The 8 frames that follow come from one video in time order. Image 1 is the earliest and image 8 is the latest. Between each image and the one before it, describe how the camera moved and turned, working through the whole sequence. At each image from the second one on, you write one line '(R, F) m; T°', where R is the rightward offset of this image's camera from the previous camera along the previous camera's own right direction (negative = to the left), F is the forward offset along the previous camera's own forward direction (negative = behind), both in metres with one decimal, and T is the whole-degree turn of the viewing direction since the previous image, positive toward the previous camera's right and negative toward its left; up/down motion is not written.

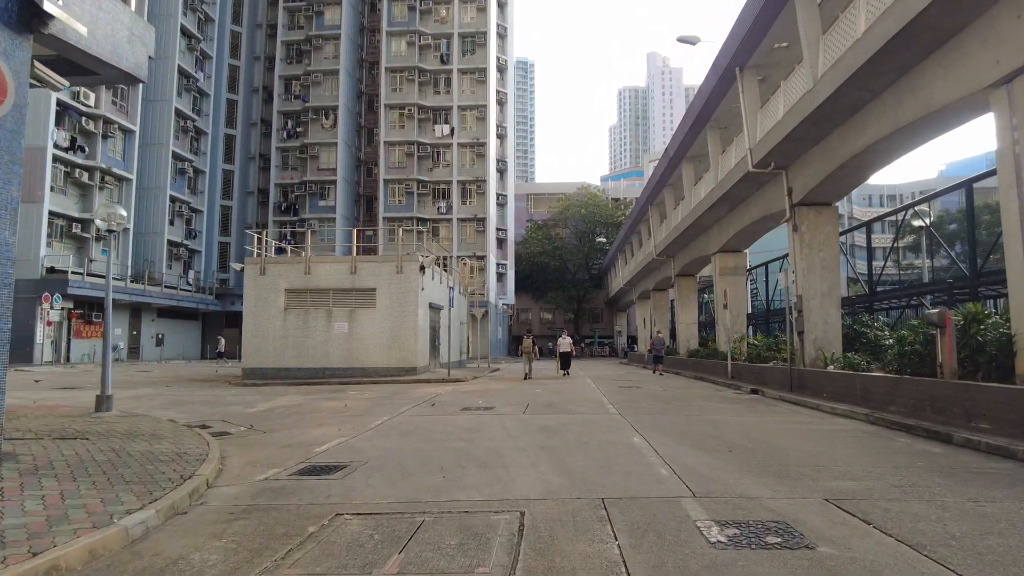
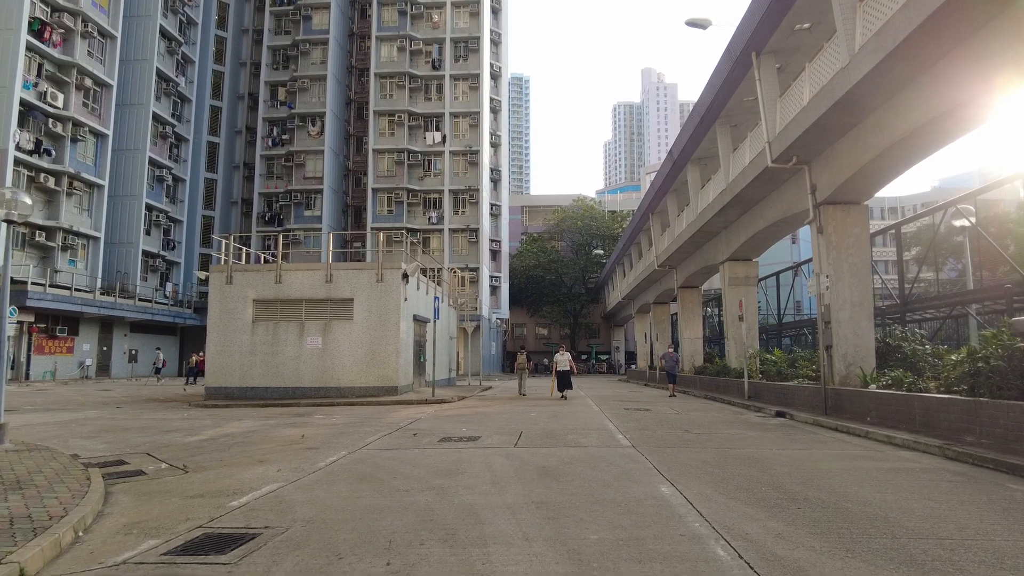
(+0.1, +2.0) m; 0°
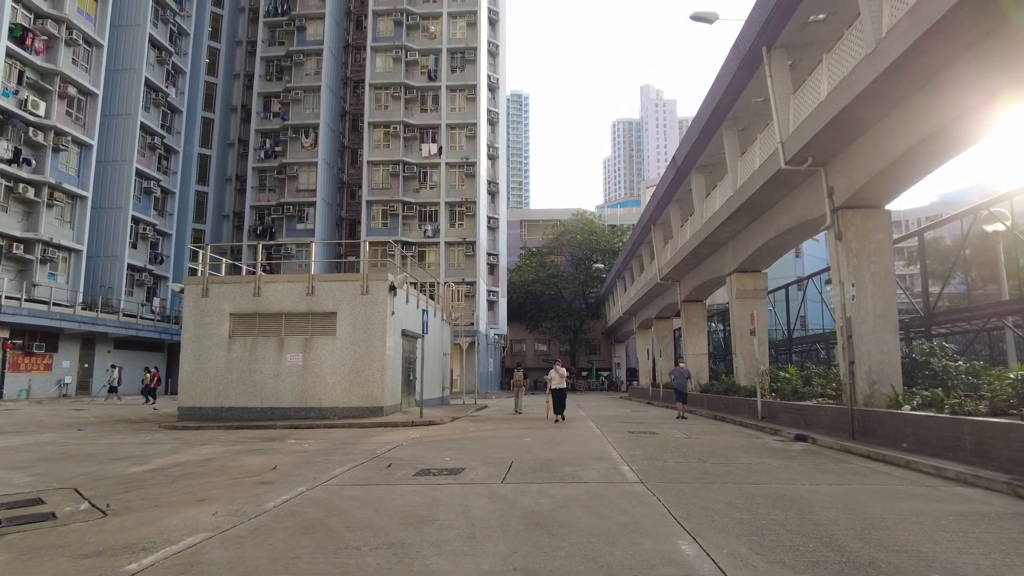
(+0.2, +1.3) m; 0°
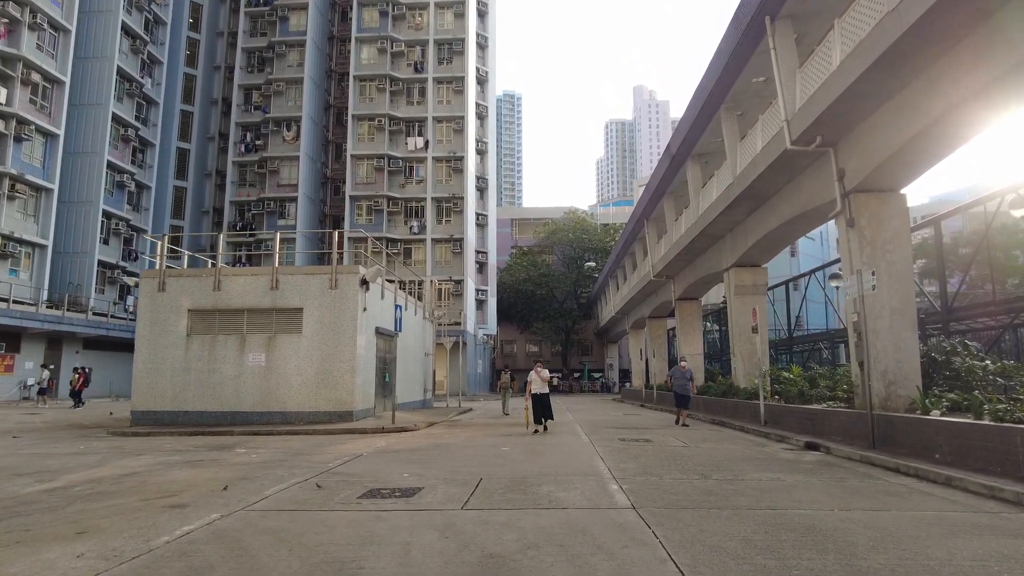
(+0.3, +1.4) m; +1°
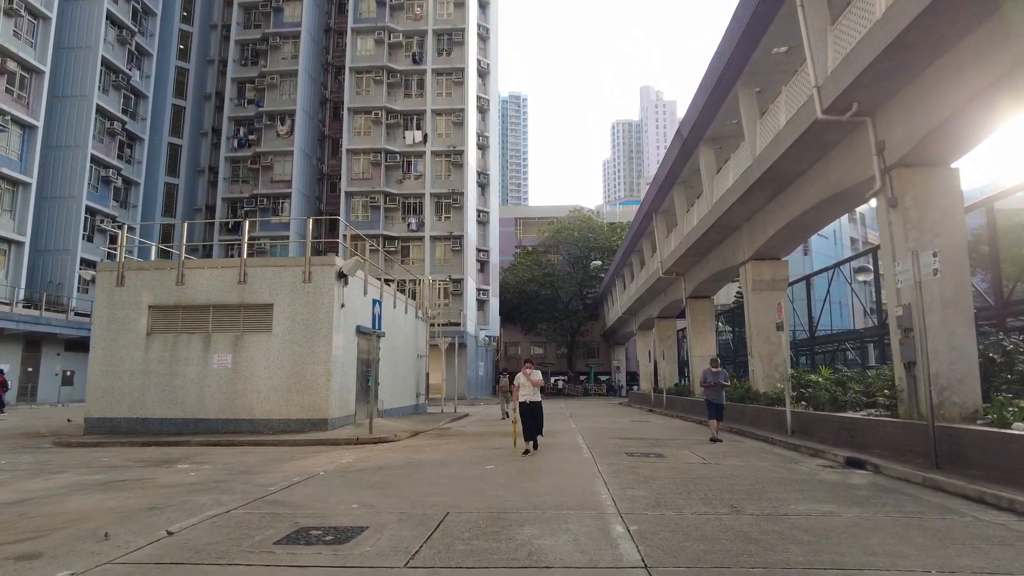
(+0.3, +1.7) m; -1°
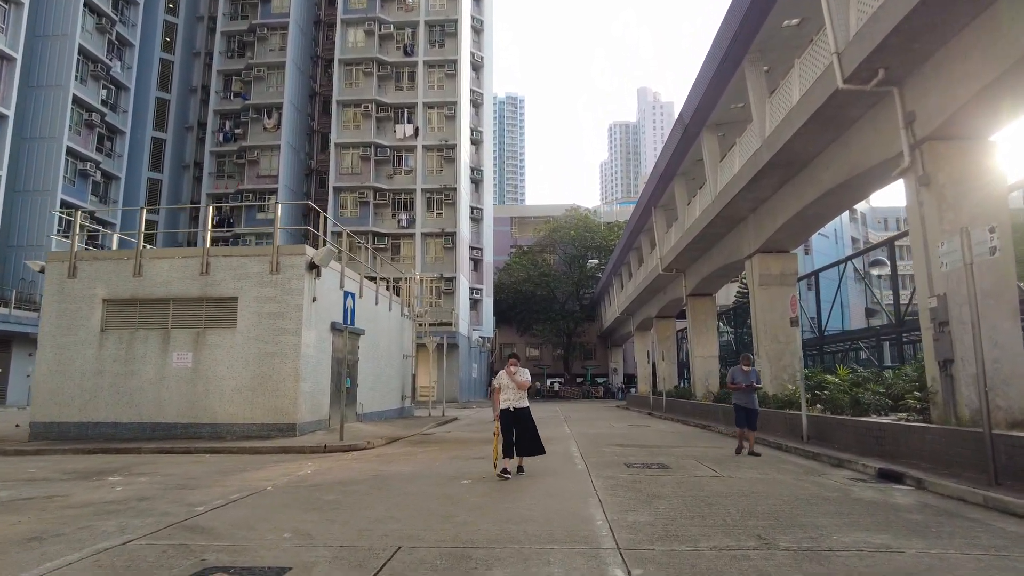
(+0.2, +1.3) m; 0°
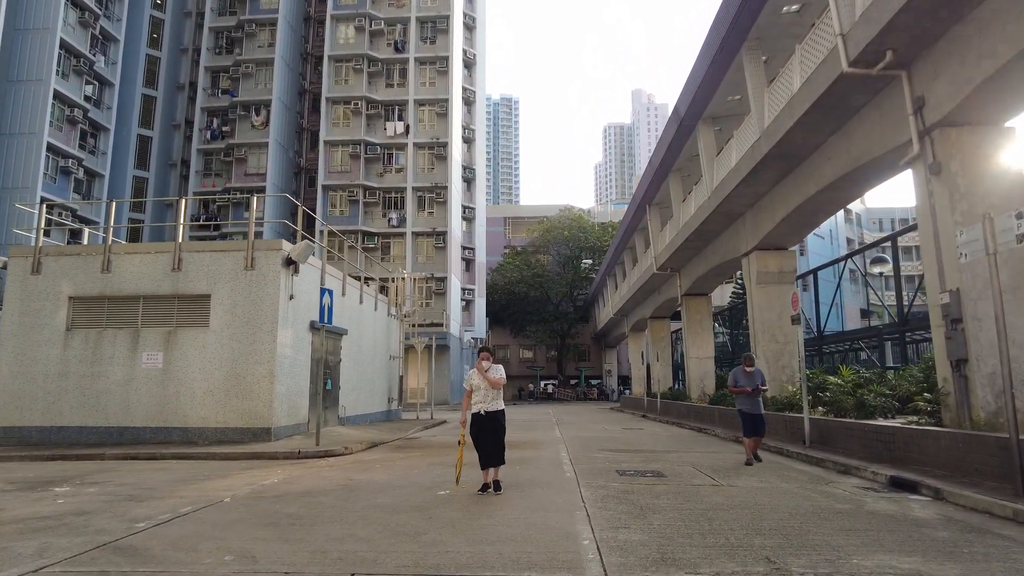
(+0.1, +0.7) m; 0°
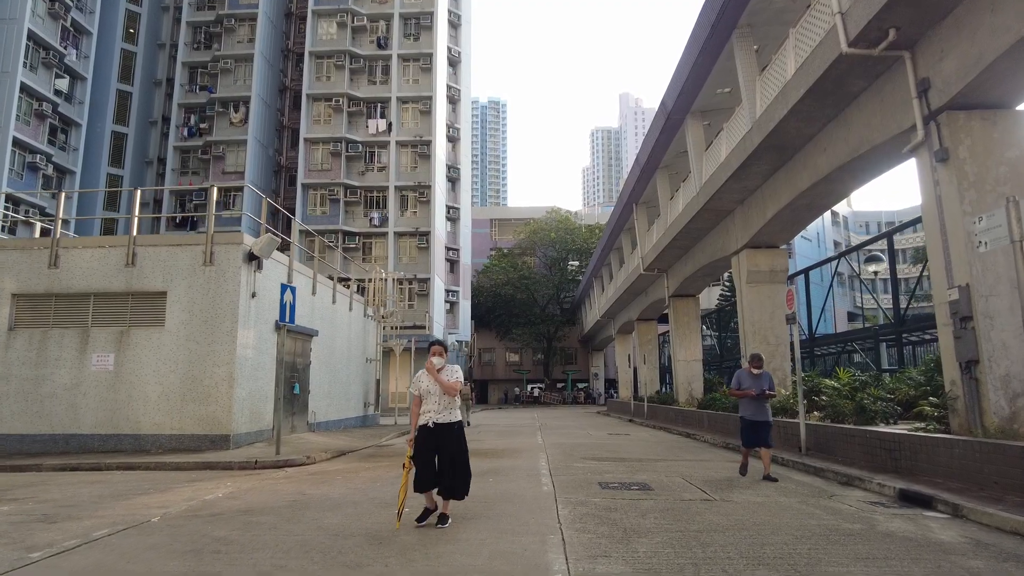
(+0.2, +0.8) m; +1°
